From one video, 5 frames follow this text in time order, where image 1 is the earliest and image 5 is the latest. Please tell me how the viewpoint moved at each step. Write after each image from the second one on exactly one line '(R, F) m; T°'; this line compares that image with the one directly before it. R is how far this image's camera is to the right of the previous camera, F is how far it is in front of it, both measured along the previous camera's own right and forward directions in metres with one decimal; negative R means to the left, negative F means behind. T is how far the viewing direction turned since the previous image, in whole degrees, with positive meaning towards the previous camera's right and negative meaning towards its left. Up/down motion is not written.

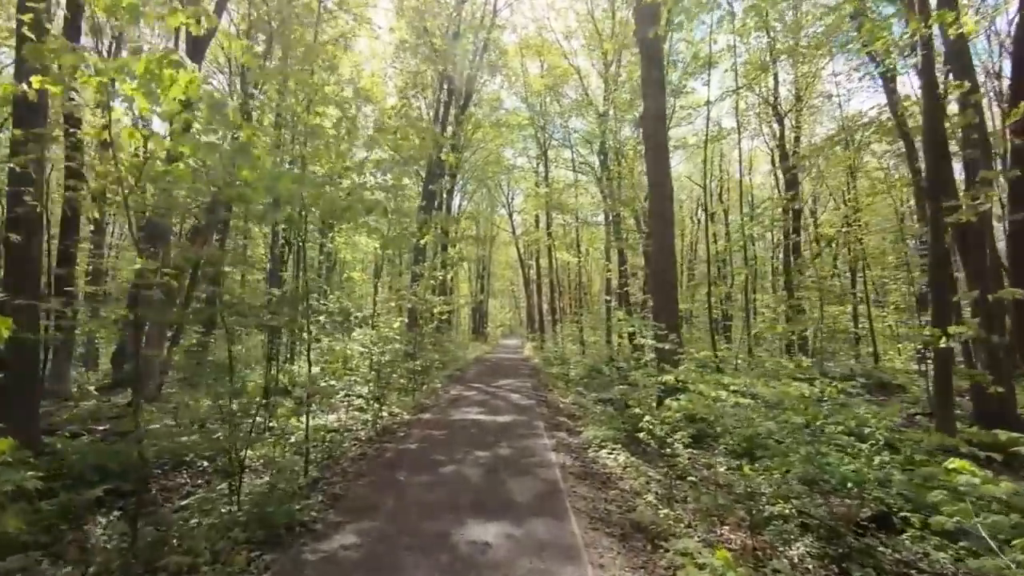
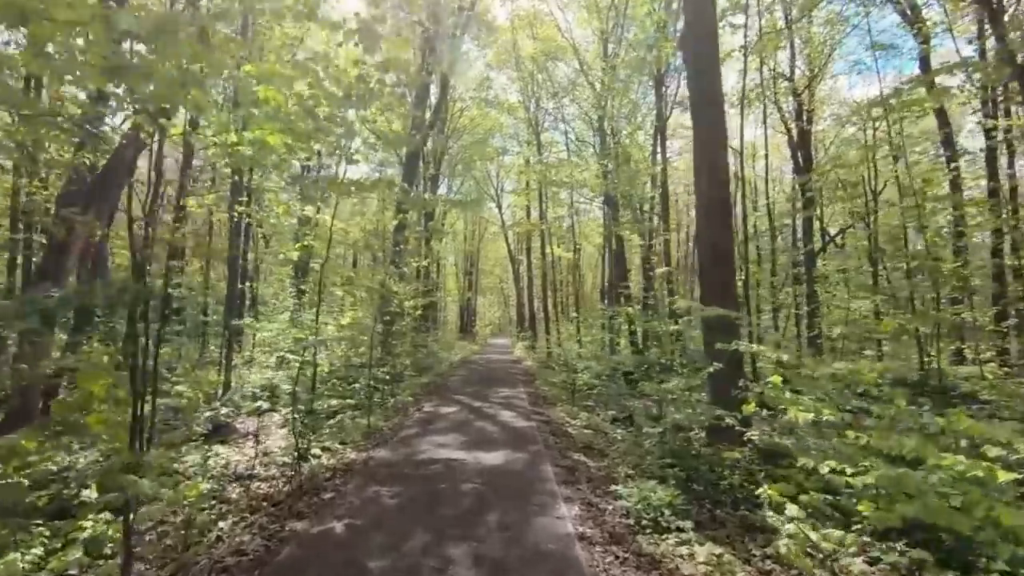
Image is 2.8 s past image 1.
(0.0, +2.5) m; +1°
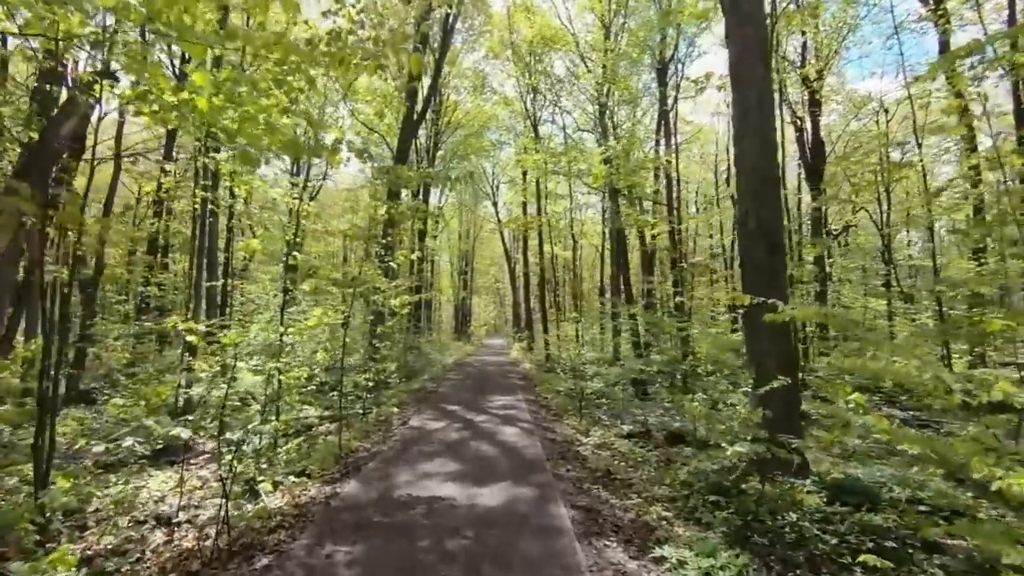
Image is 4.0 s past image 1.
(-0.1, +1.1) m; 0°
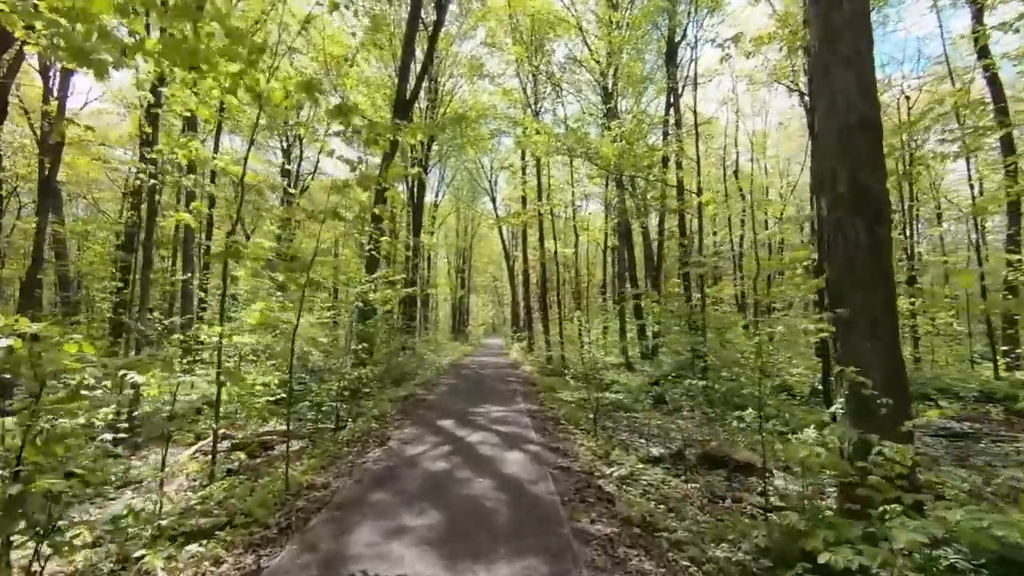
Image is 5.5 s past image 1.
(0.0, +1.4) m; 0°
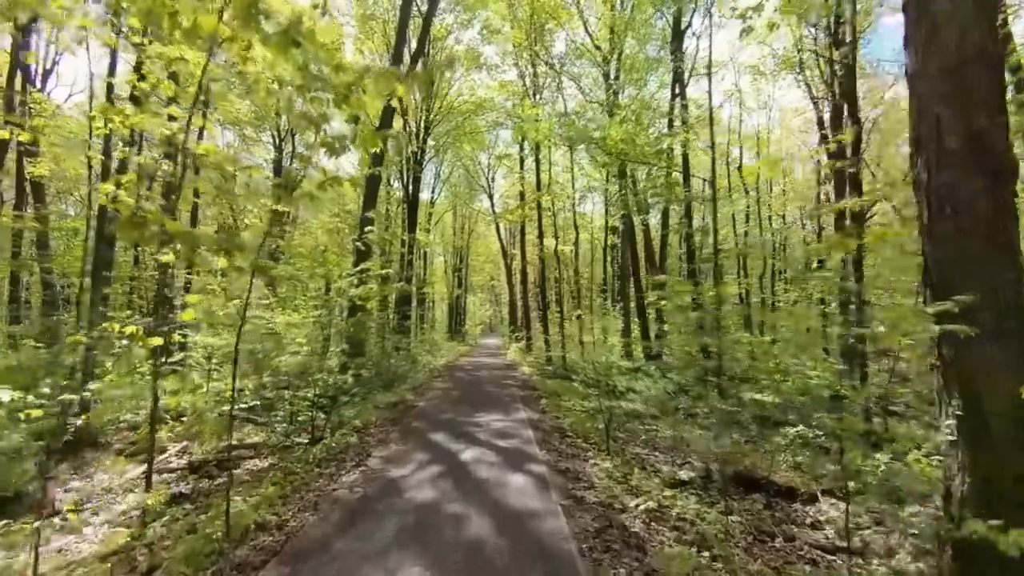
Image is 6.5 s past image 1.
(0.0, +0.9) m; 0°
